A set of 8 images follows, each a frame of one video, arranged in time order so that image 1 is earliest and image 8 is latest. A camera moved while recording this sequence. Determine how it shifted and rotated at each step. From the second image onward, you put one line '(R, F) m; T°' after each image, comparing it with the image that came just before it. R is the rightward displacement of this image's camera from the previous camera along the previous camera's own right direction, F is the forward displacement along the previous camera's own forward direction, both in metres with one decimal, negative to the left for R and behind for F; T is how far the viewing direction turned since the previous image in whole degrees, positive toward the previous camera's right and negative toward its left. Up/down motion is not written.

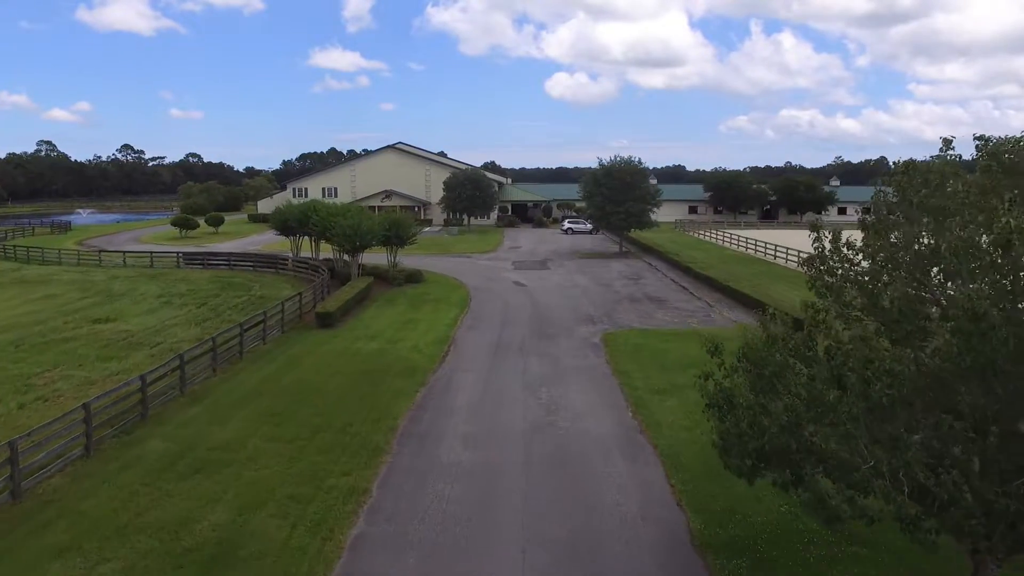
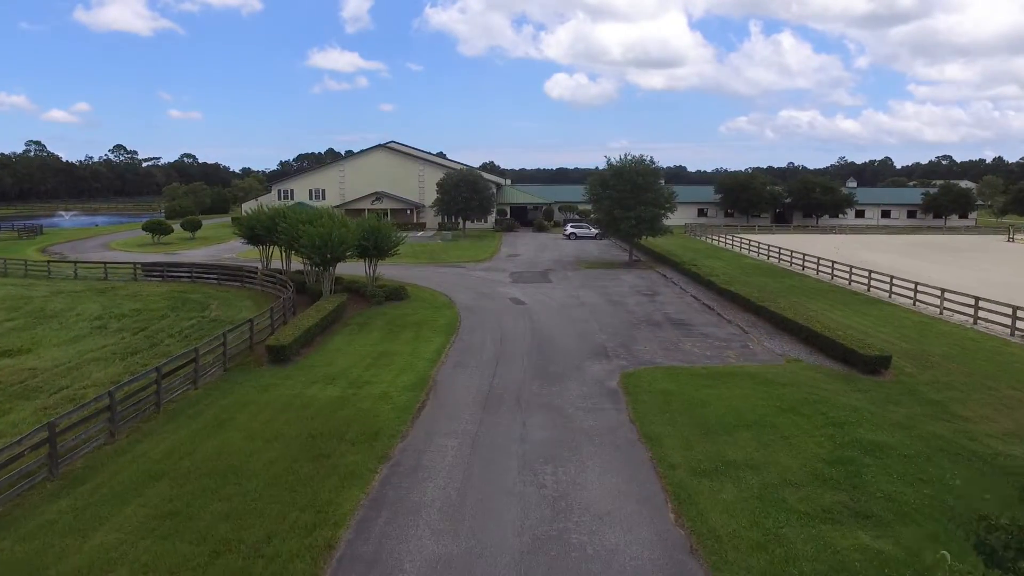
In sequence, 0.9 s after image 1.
(+0.1, +3.9) m; 0°
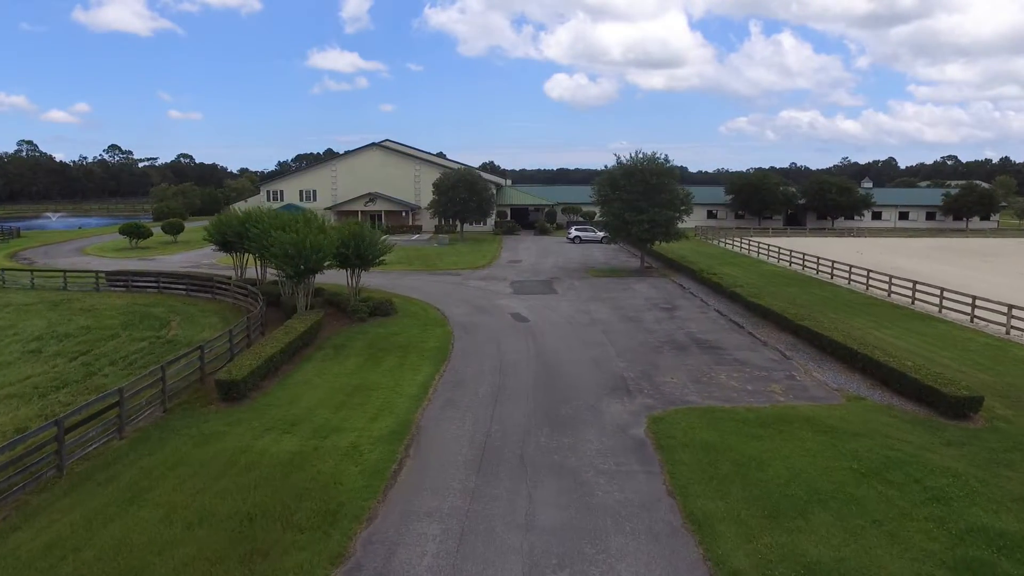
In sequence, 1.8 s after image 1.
(0.0, +3.0) m; 0°
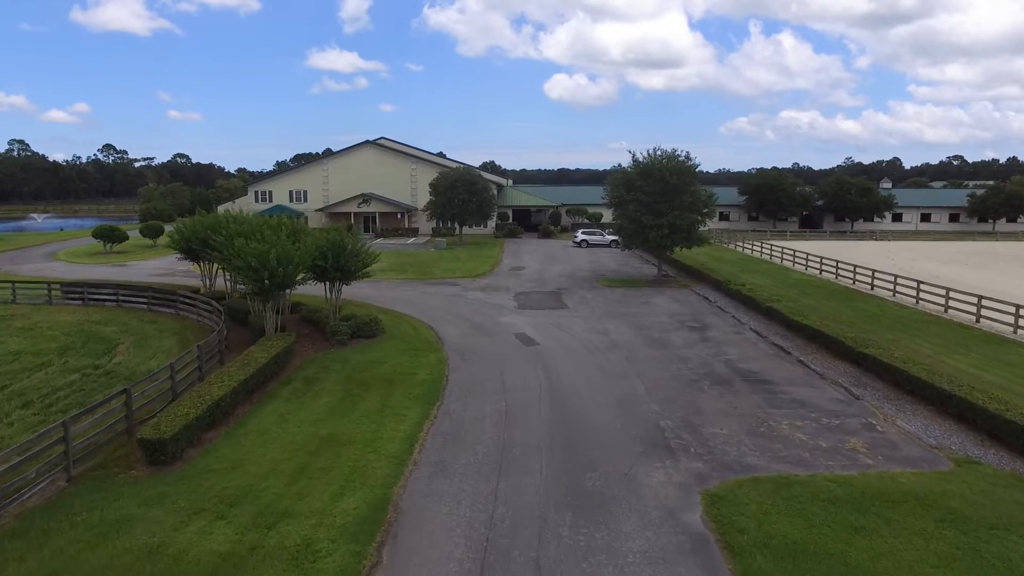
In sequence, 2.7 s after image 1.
(-0.1, +3.2) m; 0°
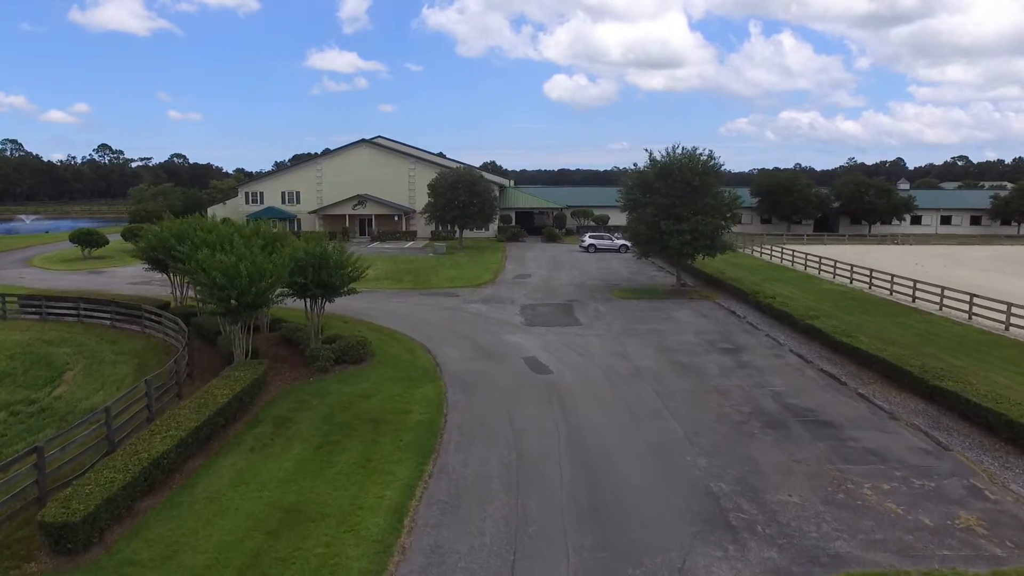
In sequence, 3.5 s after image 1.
(-0.1, +2.6) m; 0°
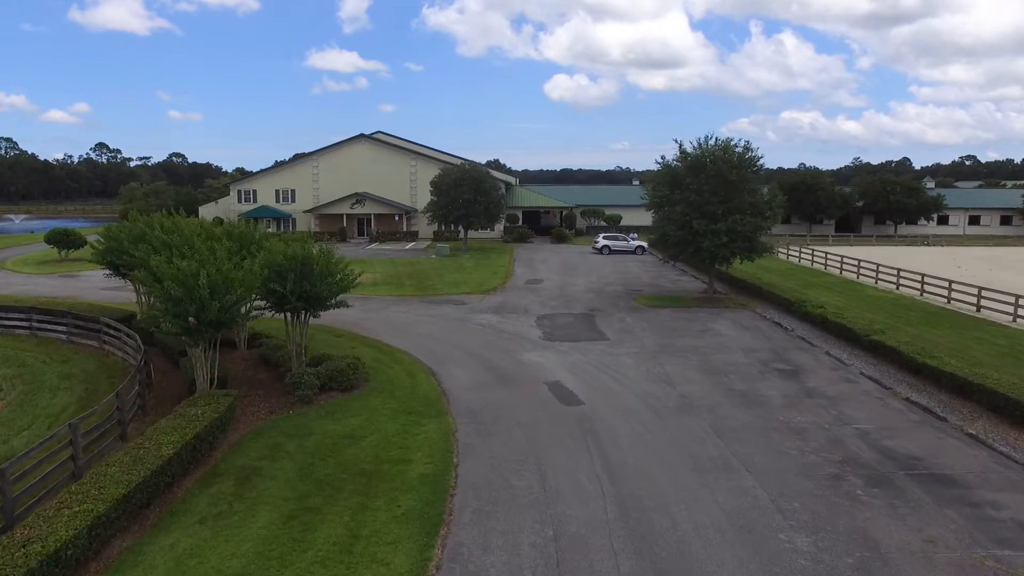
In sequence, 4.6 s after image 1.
(-0.3, +2.9) m; 0°
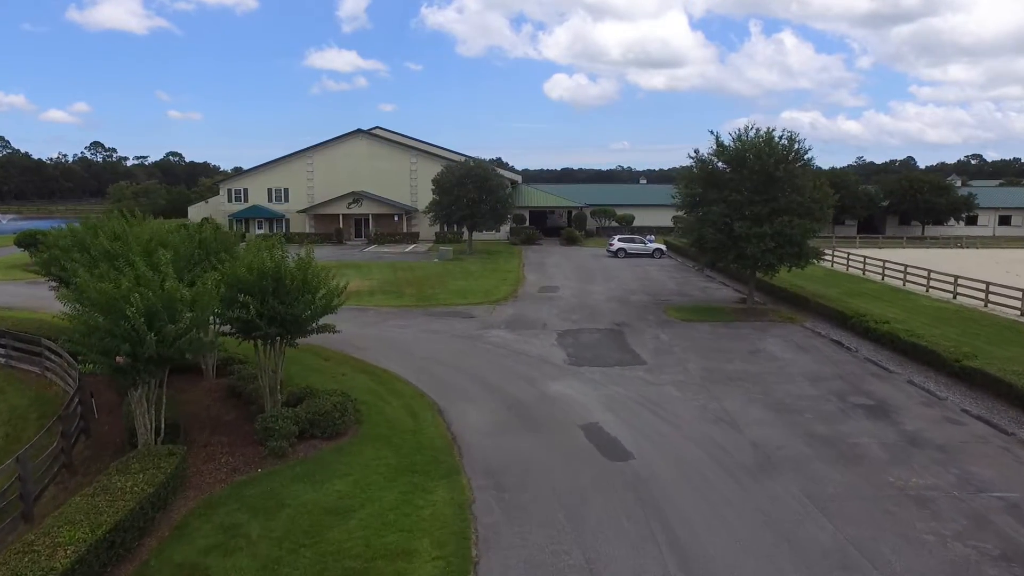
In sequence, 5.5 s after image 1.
(-0.3, +2.9) m; 0°
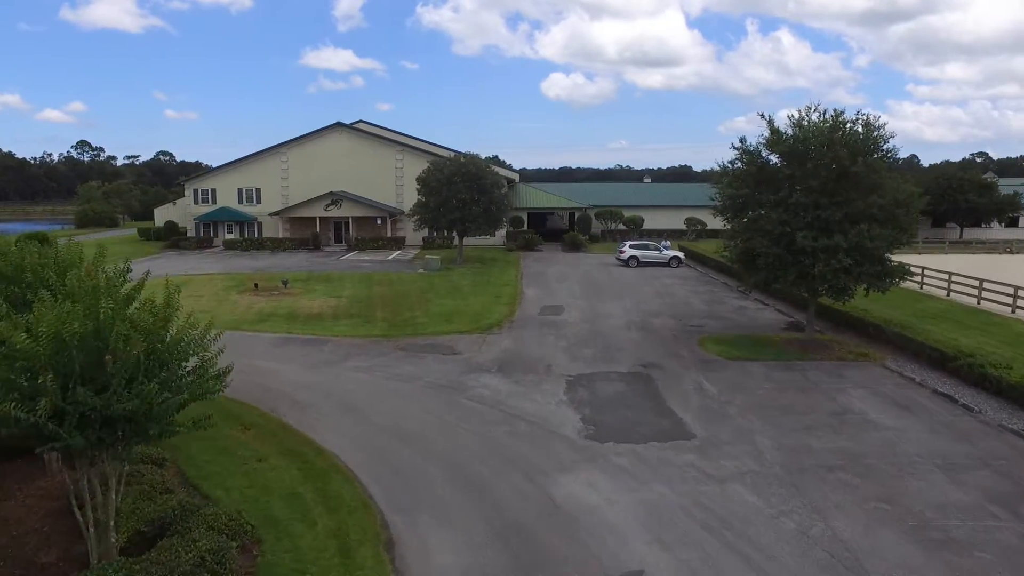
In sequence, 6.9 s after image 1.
(0.0, +4.8) m; 0°
